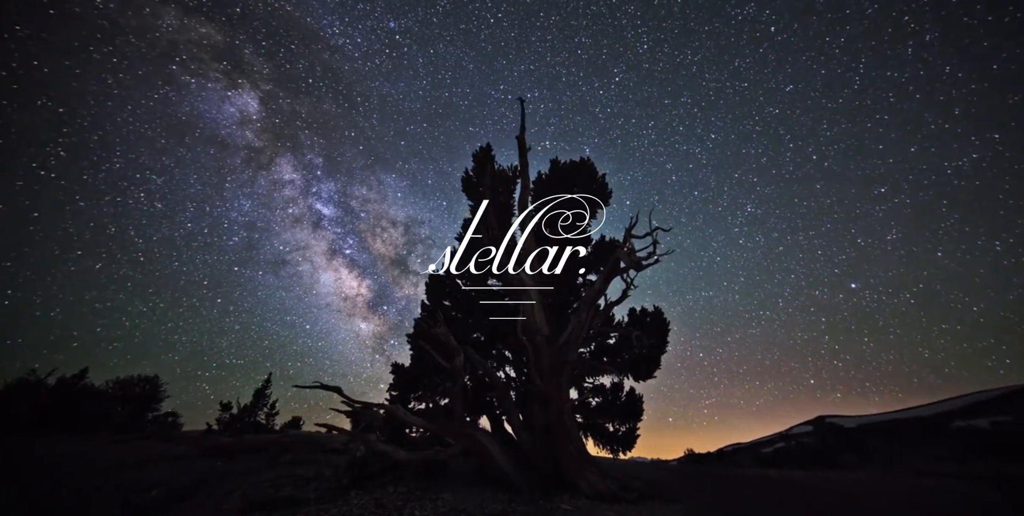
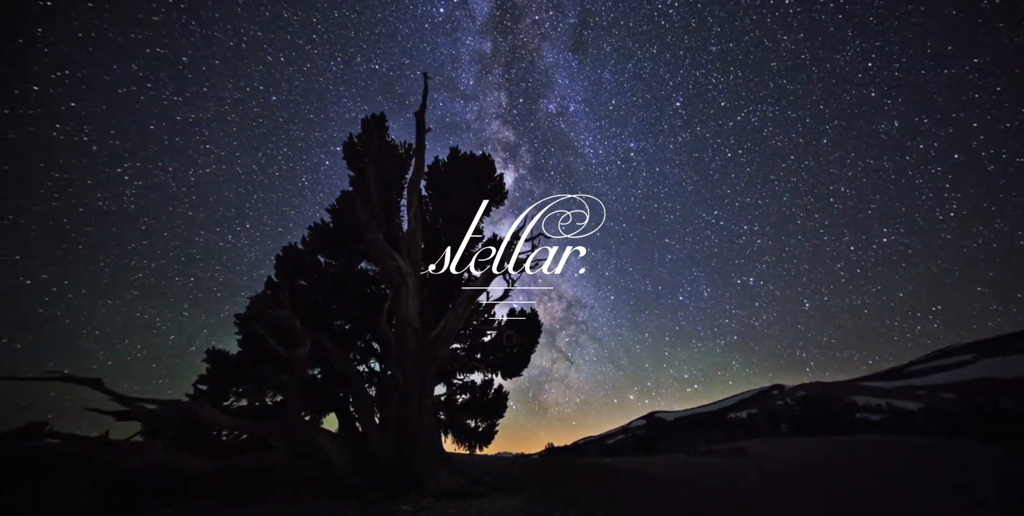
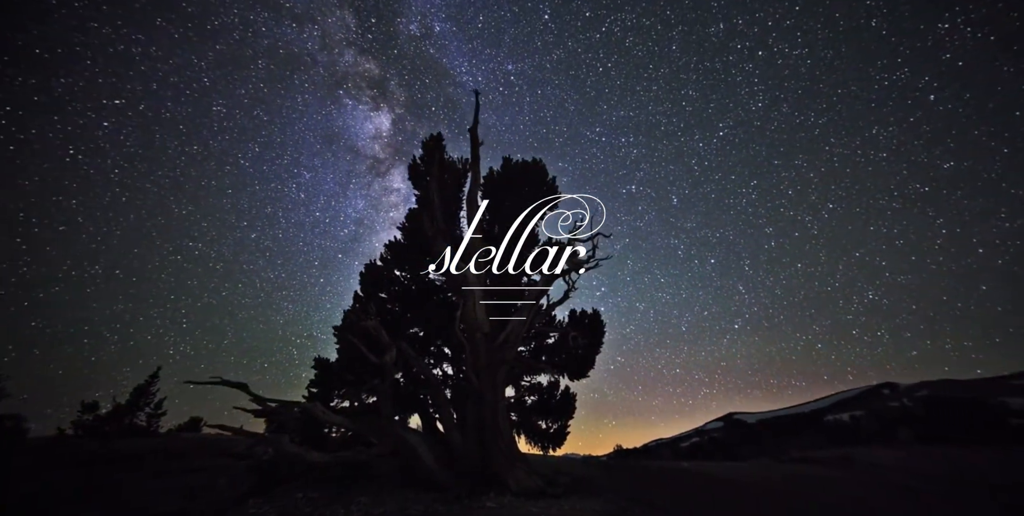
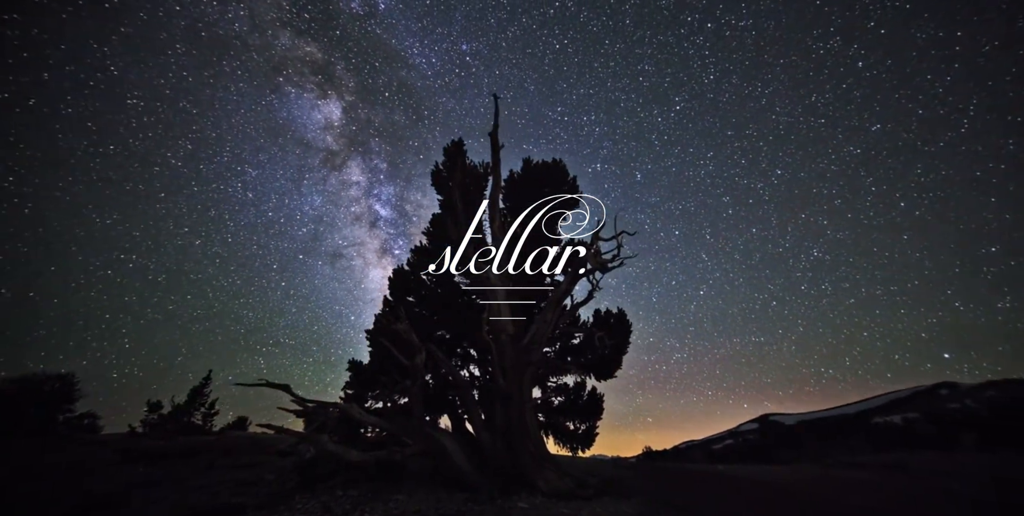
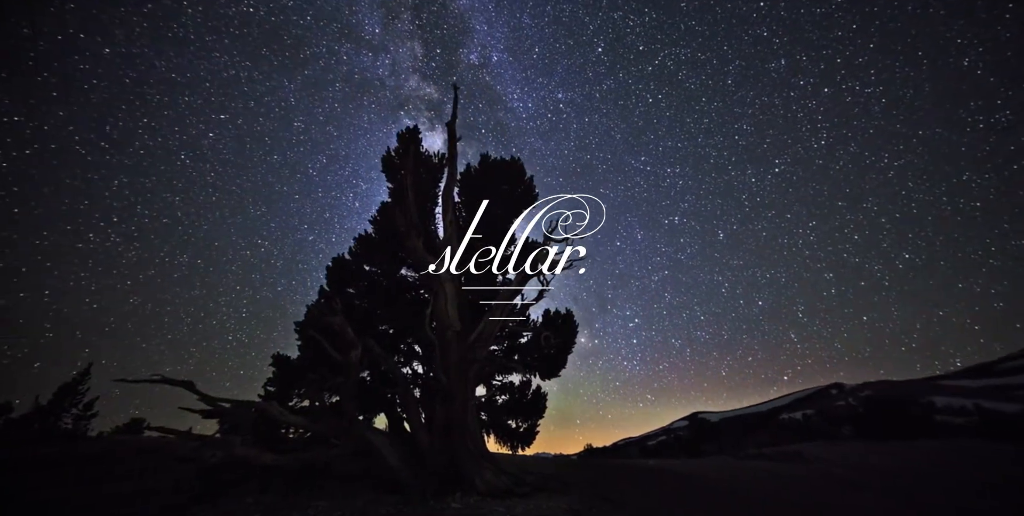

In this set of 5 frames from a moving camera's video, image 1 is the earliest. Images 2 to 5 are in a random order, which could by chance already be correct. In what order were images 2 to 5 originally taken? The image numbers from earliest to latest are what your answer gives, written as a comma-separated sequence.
4, 3, 5, 2
